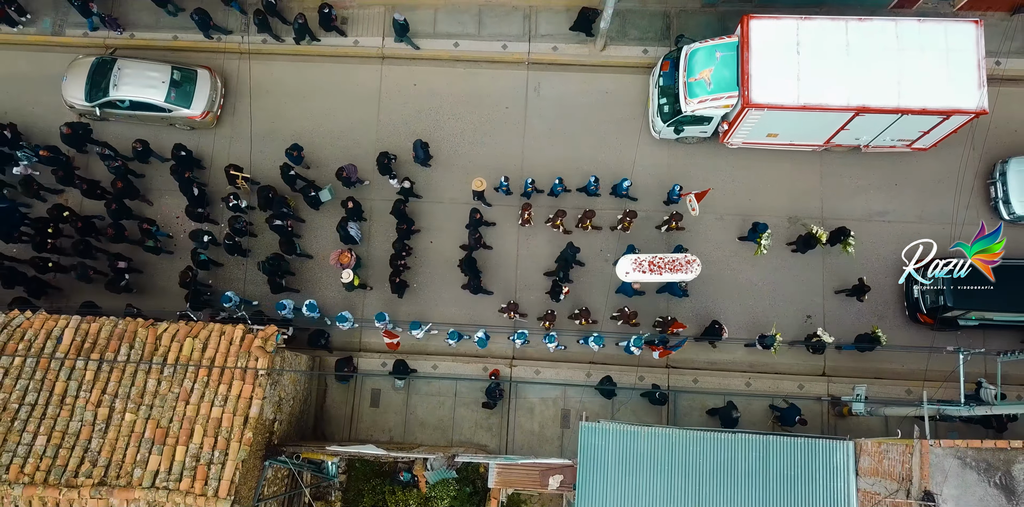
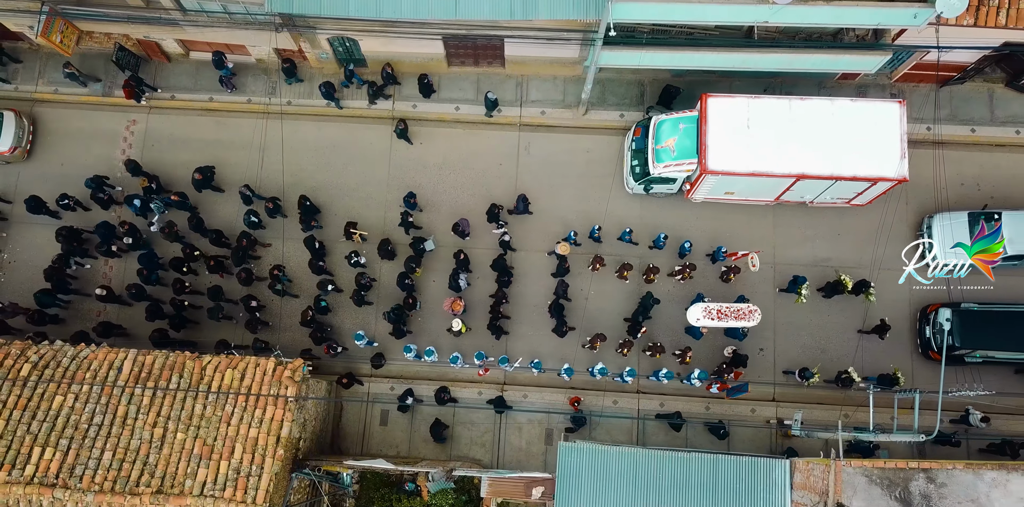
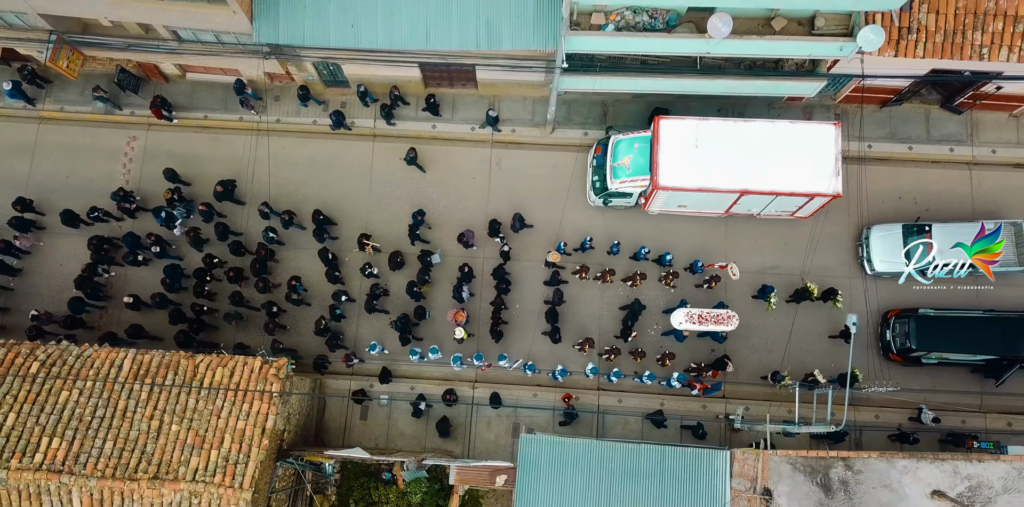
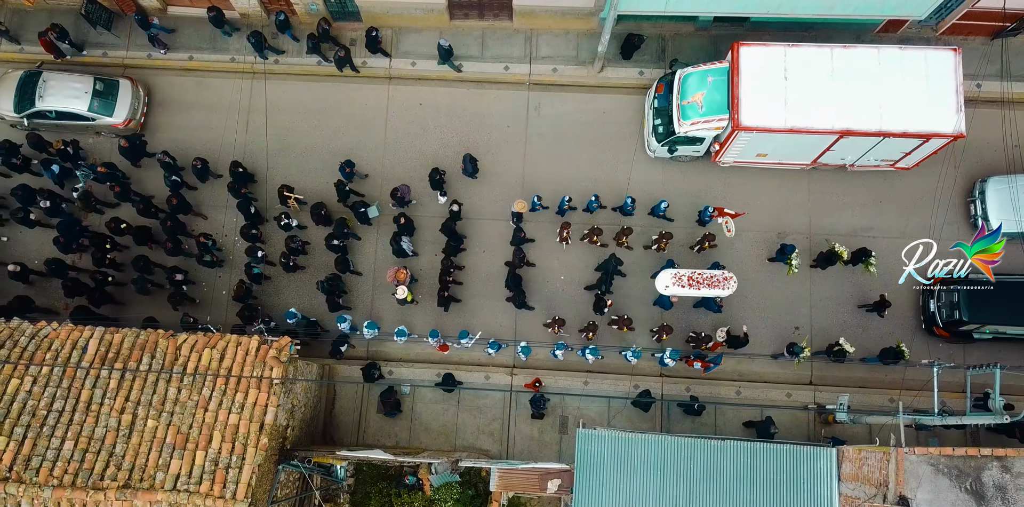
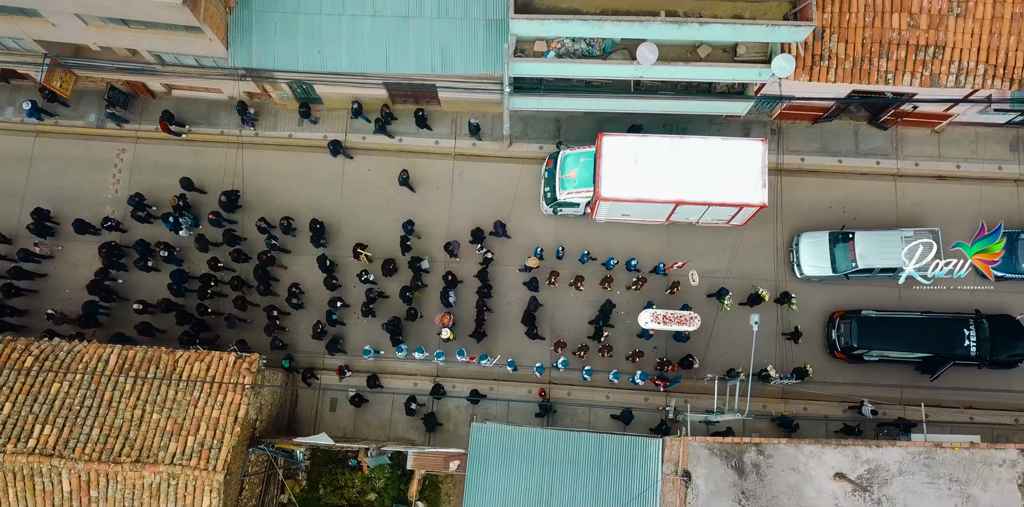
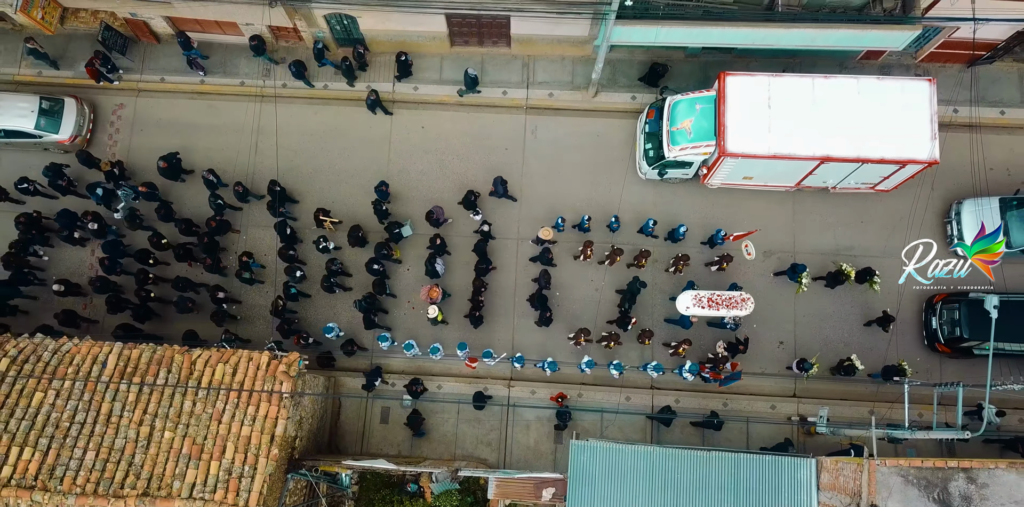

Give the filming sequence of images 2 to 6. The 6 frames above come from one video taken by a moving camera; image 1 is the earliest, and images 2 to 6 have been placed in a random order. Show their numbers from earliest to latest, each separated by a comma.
4, 6, 2, 3, 5
